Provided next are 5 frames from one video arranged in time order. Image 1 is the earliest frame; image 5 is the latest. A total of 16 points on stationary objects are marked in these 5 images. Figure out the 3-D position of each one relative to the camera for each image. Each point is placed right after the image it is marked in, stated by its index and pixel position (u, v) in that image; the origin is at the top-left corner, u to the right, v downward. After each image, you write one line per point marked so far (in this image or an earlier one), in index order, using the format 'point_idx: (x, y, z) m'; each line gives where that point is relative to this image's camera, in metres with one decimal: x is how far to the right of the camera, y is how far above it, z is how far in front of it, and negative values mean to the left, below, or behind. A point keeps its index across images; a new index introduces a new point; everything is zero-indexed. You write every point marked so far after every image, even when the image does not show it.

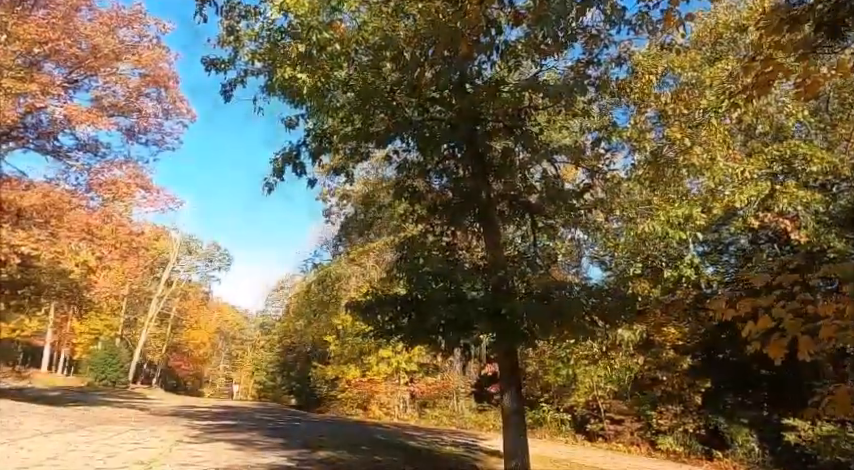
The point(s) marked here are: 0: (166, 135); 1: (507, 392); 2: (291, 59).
0: (-7.8, +3.0, +15.9) m
1: (+0.9, -1.7, +5.8) m
2: (-1.4, +1.8, +5.5) m
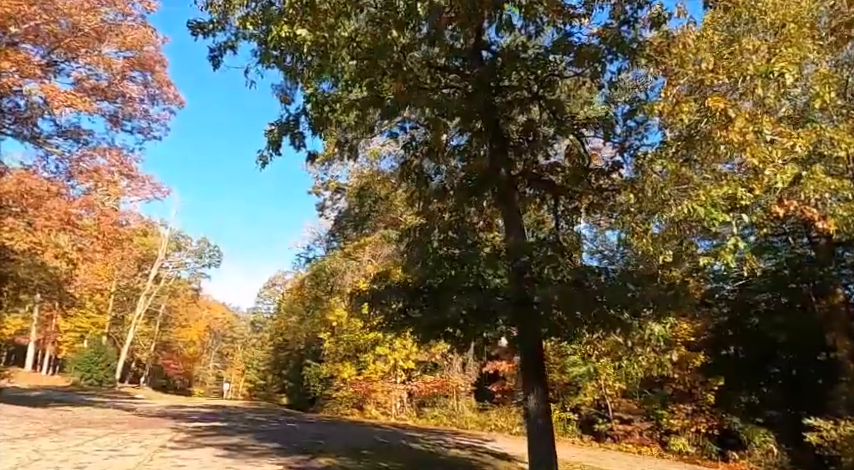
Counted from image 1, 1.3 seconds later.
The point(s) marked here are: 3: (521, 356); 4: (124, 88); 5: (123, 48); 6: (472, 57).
0: (-7.8, +3.2, +15.1) m
1: (+1.0, -1.5, +5.2) m
2: (-1.3, +2.0, +4.8) m
3: (+0.9, -1.2, +5.2) m
4: (-8.0, +3.9, +14.0) m
5: (-7.8, +4.8, +13.7) m
6: (+0.5, +1.9, +5.7) m
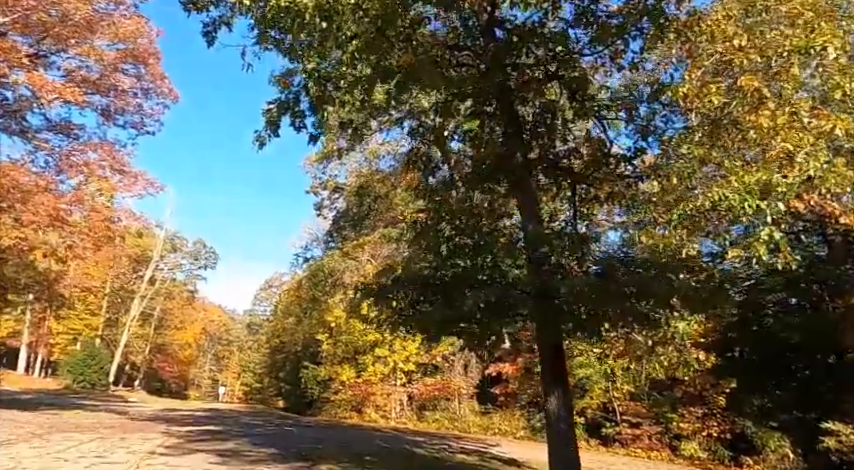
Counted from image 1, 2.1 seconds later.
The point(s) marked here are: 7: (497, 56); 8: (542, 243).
0: (-7.7, +3.3, +14.7) m
1: (+1.1, -1.4, +4.8) m
2: (-1.1, +2.1, +4.4) m
3: (+1.0, -1.1, +4.8) m
4: (-7.9, +3.9, +13.5) m
5: (-7.8, +4.9, +13.3) m
6: (+0.6, +2.0, +5.3) m
7: (+0.7, +1.7, +5.0) m
8: (+1.0, -0.1, +4.6) m
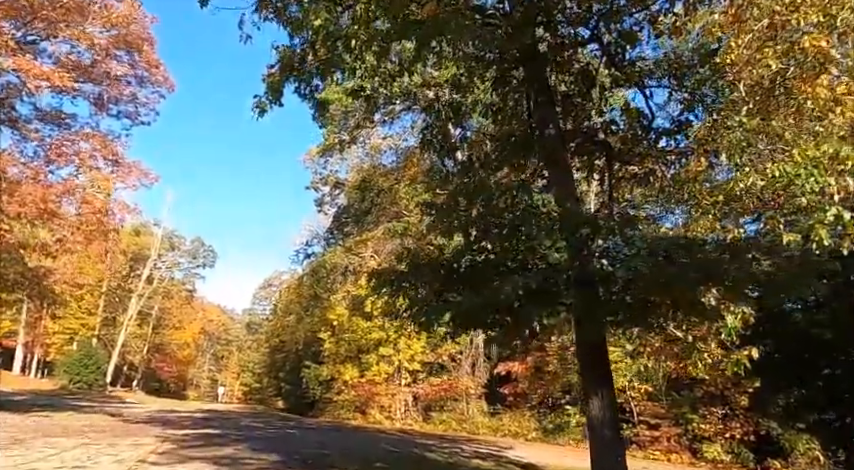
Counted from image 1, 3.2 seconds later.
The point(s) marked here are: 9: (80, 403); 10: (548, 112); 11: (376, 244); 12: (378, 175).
0: (-7.6, +3.4, +14.1) m
1: (+1.3, -1.3, +4.2) m
2: (-1.0, +2.3, +3.8) m
3: (+1.2, -0.9, +4.2) m
4: (-7.7, +4.1, +12.9) m
5: (-7.6, +5.0, +12.7) m
6: (+0.8, +2.2, +4.7) m
7: (+0.8, +1.9, +4.4) m
8: (+1.2, +0.1, +4.0) m
9: (-12.9, -6.2, +19.7) m
10: (+1.1, +1.1, +4.8) m
11: (-1.7, -0.3, +17.5) m
12: (-1.7, +2.1, +18.4) m
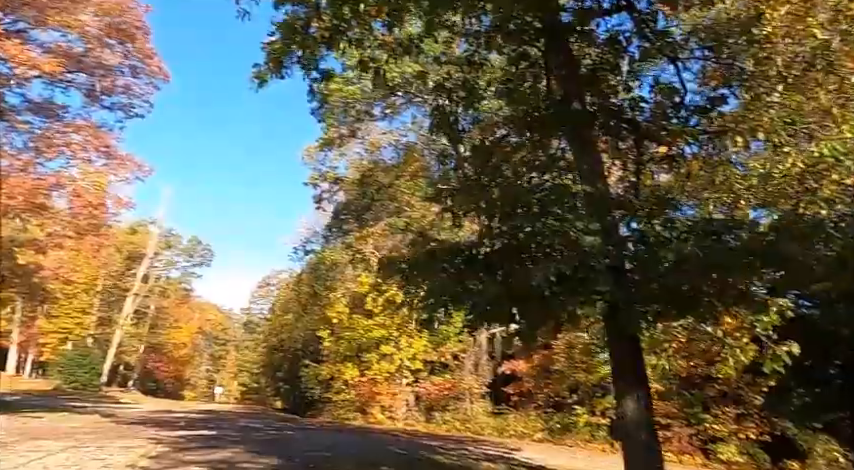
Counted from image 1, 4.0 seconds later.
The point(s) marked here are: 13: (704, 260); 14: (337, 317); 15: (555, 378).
0: (-7.5, +3.5, +13.6) m
1: (+1.4, -1.1, +3.8) m
2: (-0.8, +2.4, +3.4) m
3: (+1.3, -0.8, +3.8) m
4: (-7.7, +4.2, +12.5) m
5: (-7.5, +5.2, +12.3) m
6: (+0.9, +2.3, +4.4) m
7: (+1.0, +2.0, +4.0) m
8: (+1.3, +0.2, +3.6) m
9: (-12.8, -6.1, +19.2) m
10: (+1.2, +1.2, +4.4) m
11: (-1.6, -0.2, +17.1) m
12: (-1.6, +2.2, +18.0) m
13: (+1.6, -0.1, +3.3) m
14: (-3.0, -2.7, +17.4) m
15: (+3.4, -3.9, +14.4) m
